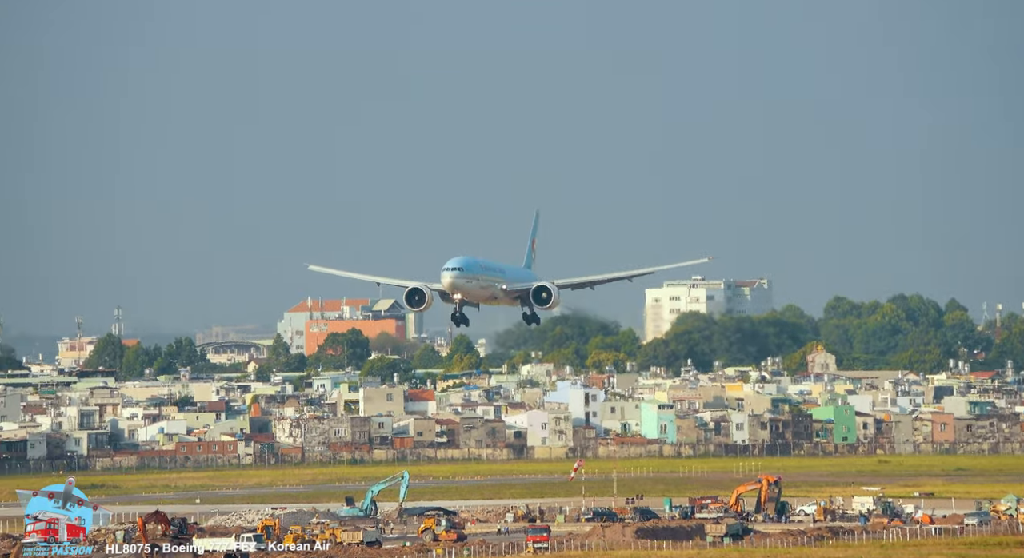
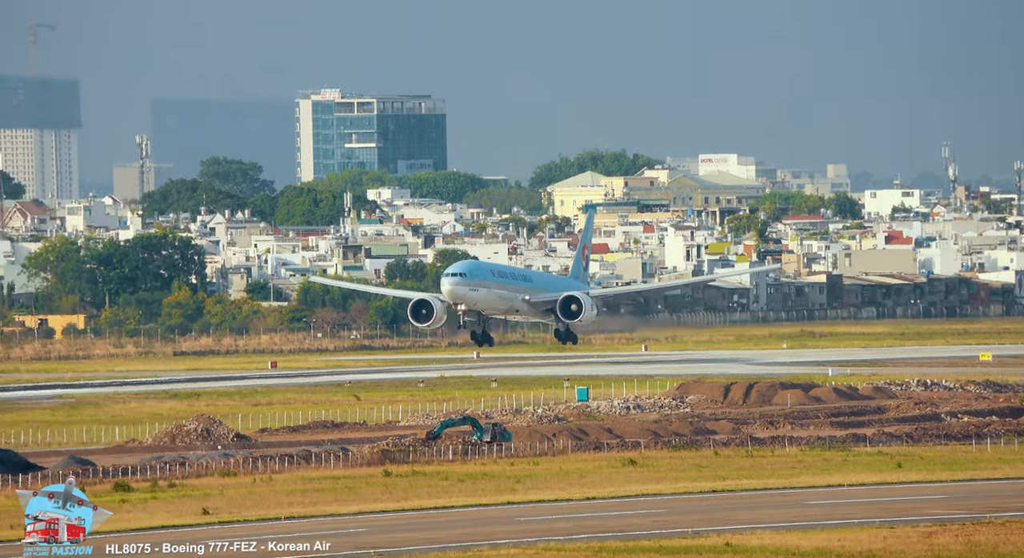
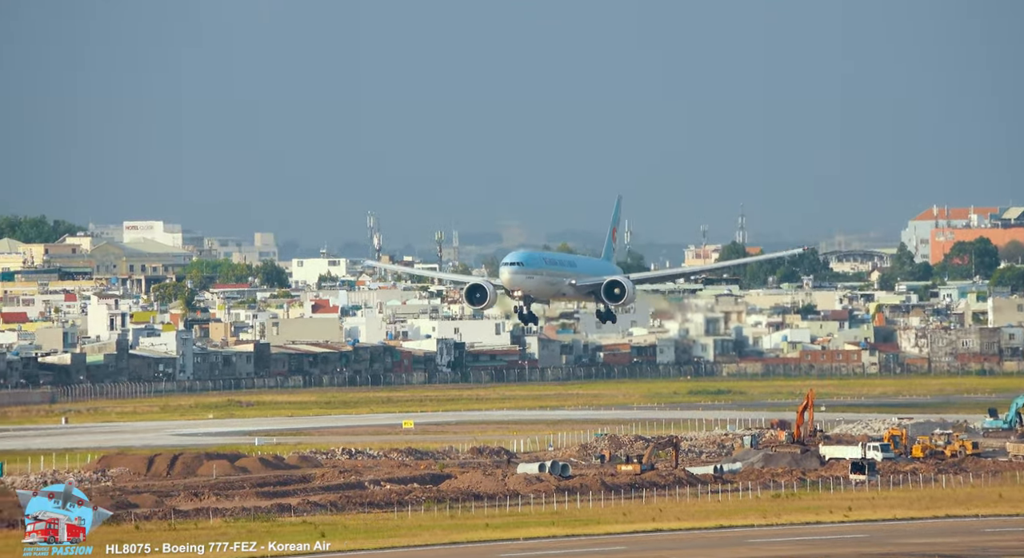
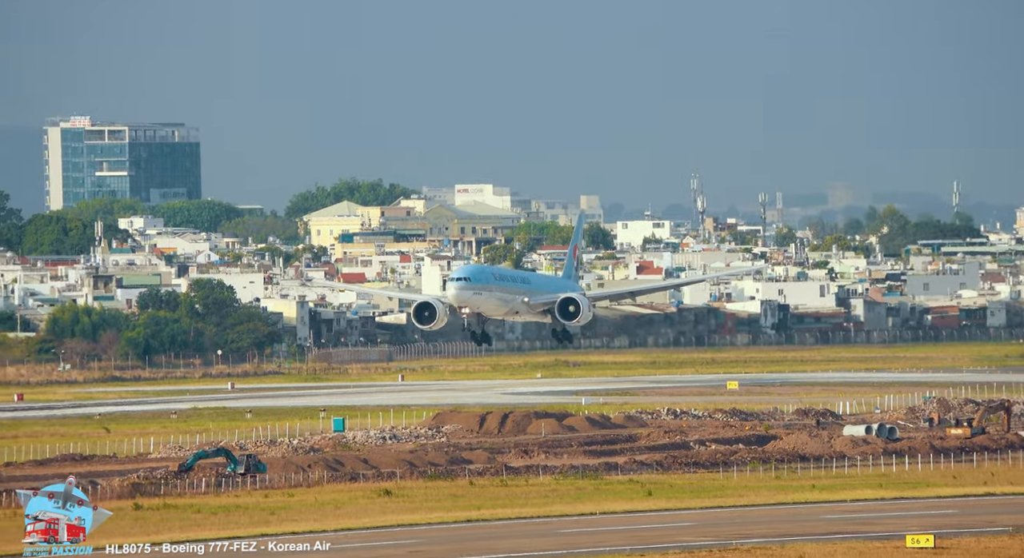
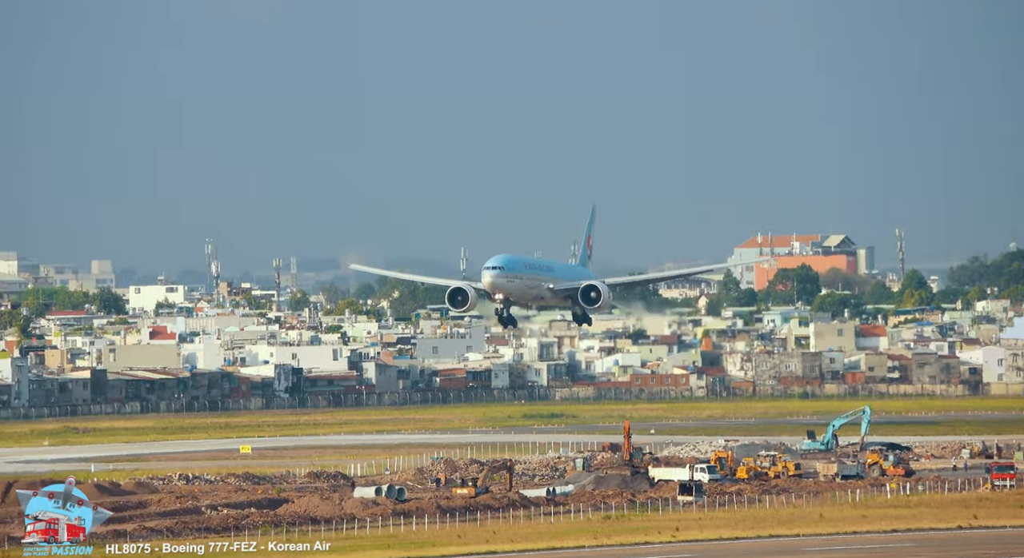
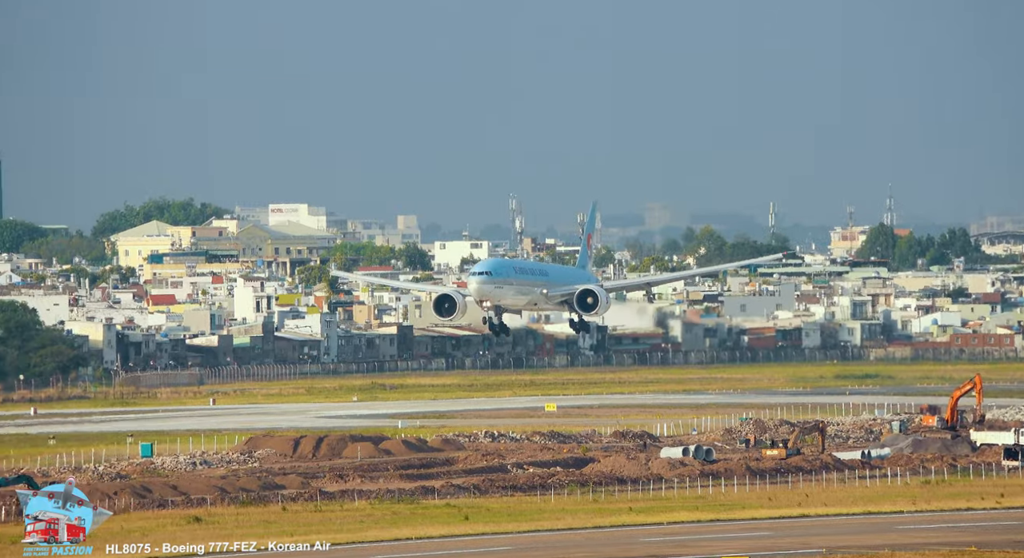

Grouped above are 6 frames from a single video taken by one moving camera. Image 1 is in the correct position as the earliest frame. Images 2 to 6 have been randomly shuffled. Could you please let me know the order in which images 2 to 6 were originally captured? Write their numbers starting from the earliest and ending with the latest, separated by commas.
5, 3, 6, 4, 2
